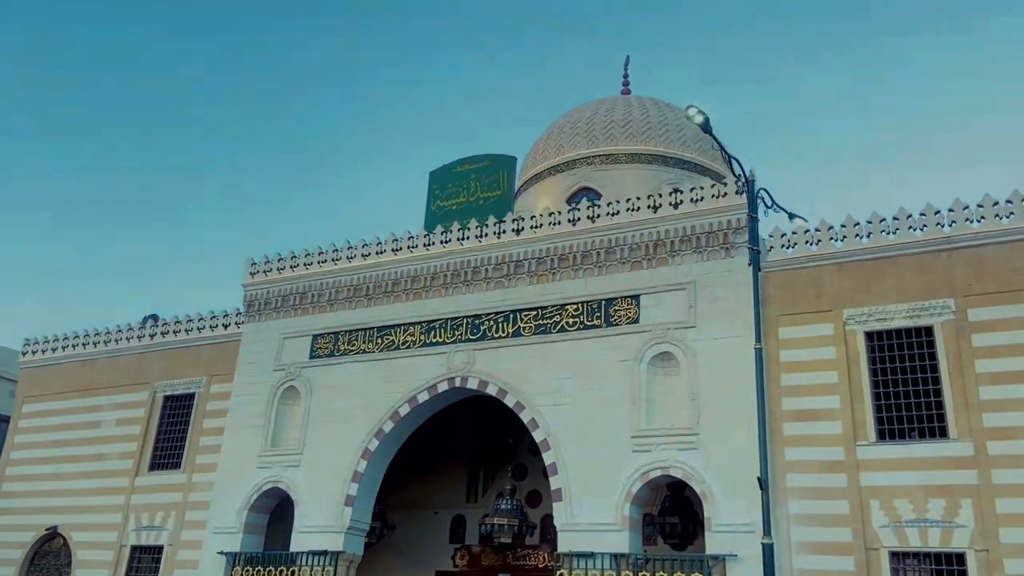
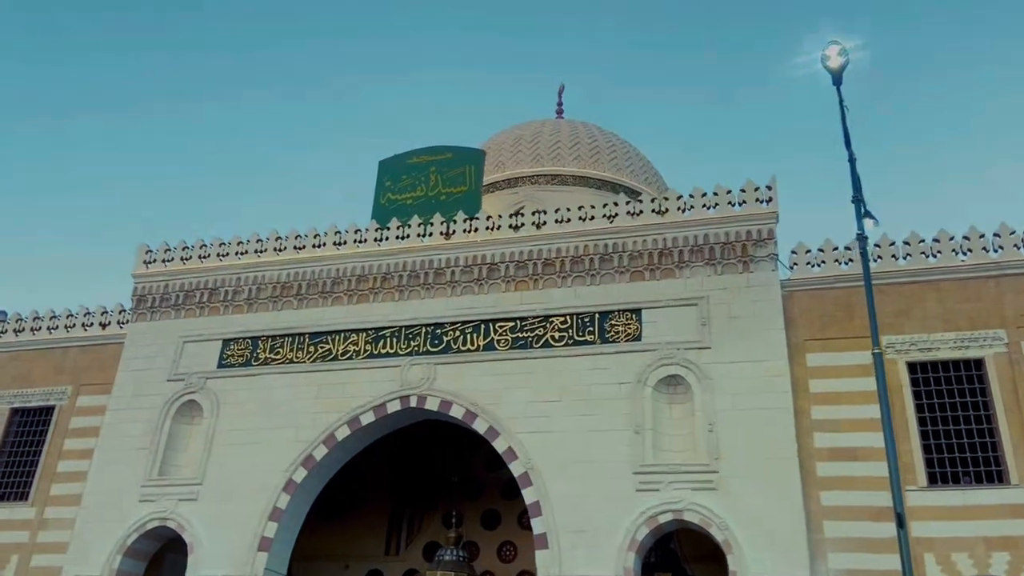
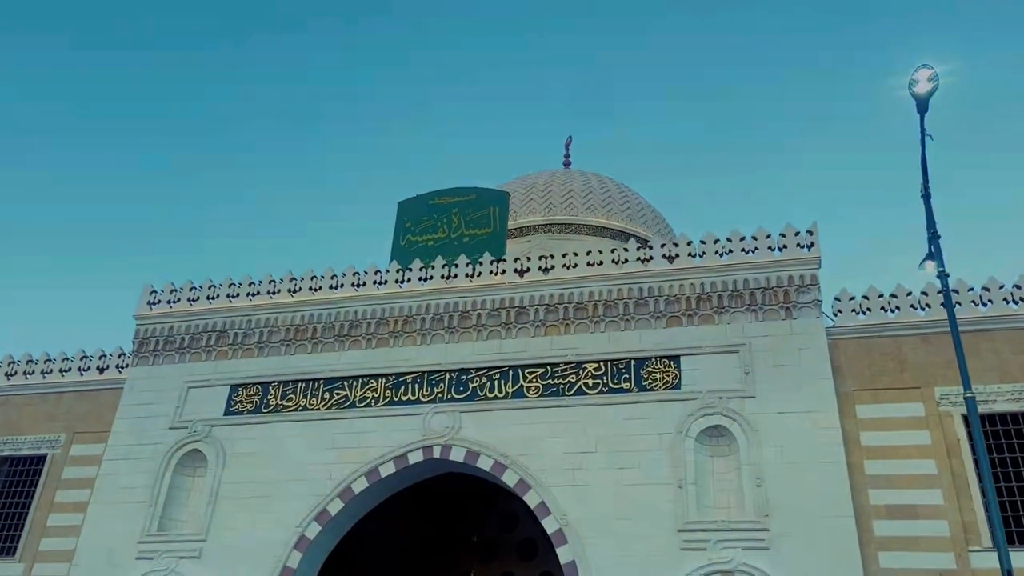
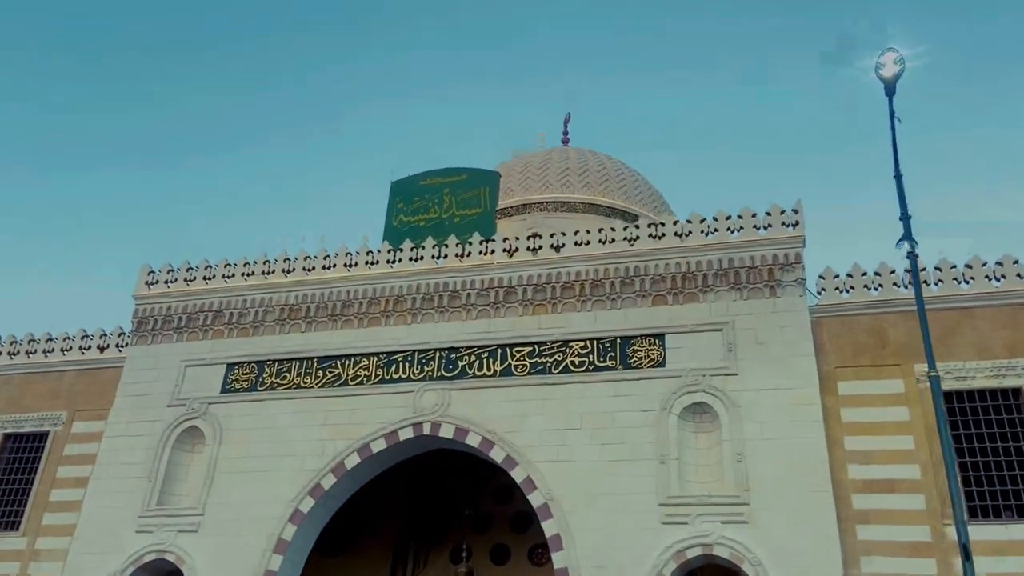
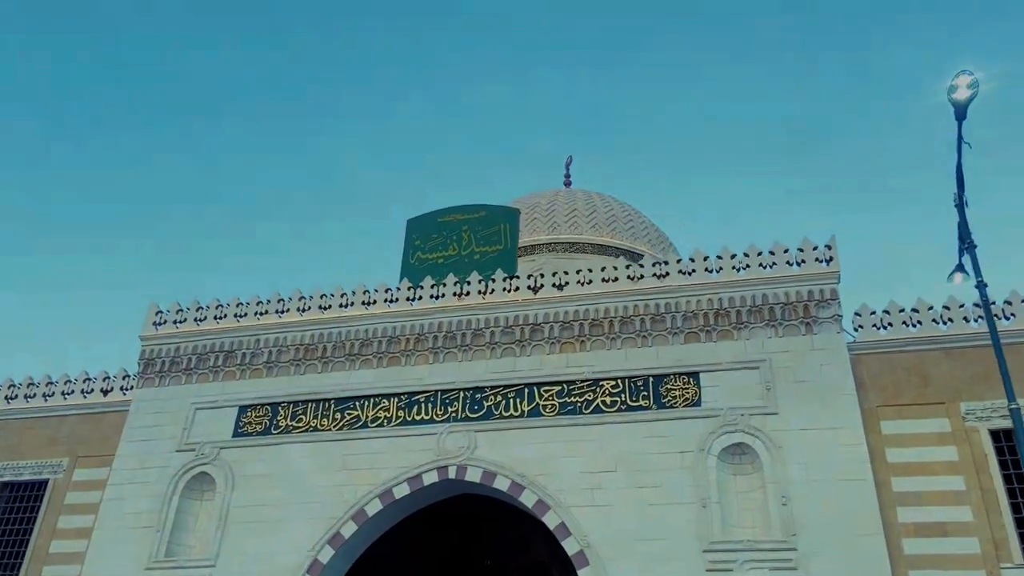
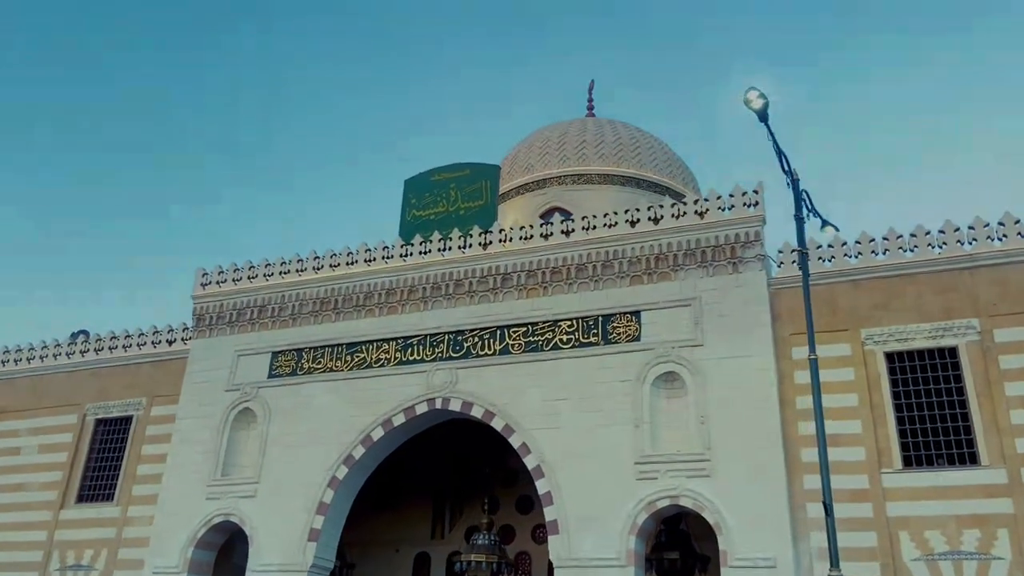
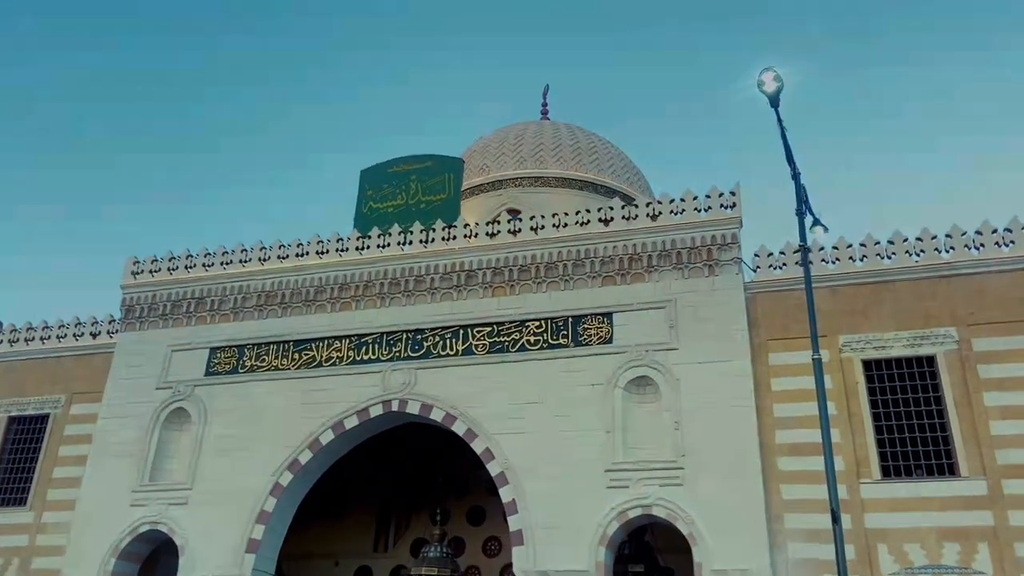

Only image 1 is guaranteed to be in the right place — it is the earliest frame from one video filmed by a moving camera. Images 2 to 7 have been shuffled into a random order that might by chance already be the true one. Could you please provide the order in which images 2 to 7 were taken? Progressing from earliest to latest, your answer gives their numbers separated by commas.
6, 7, 2, 4, 3, 5
